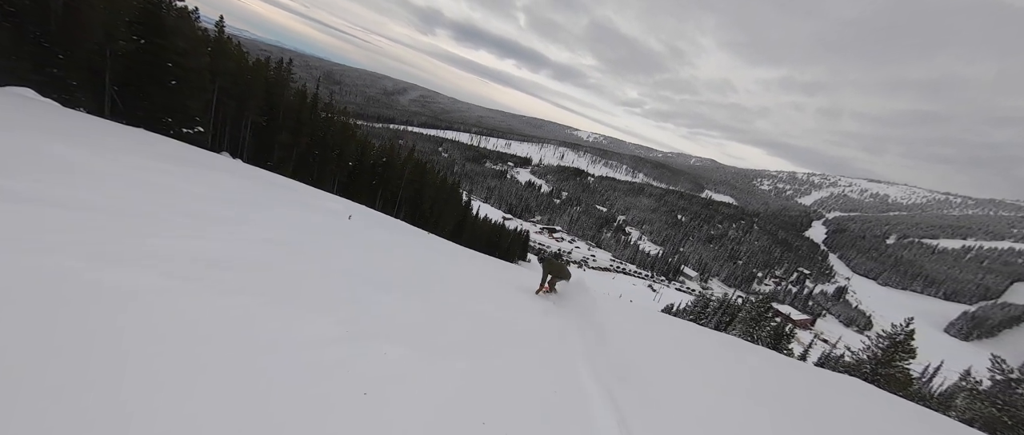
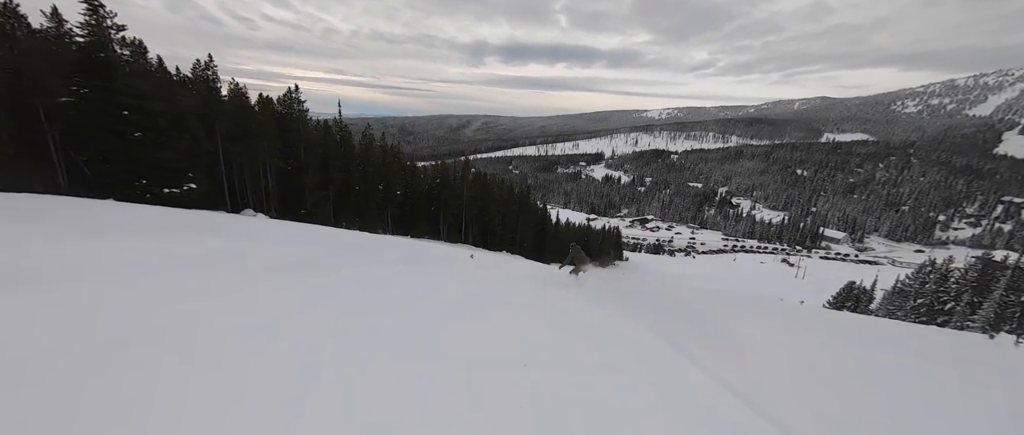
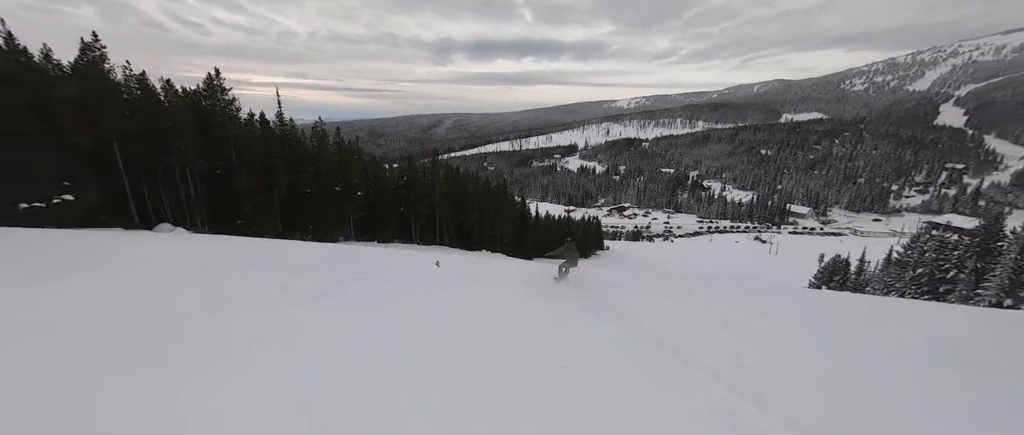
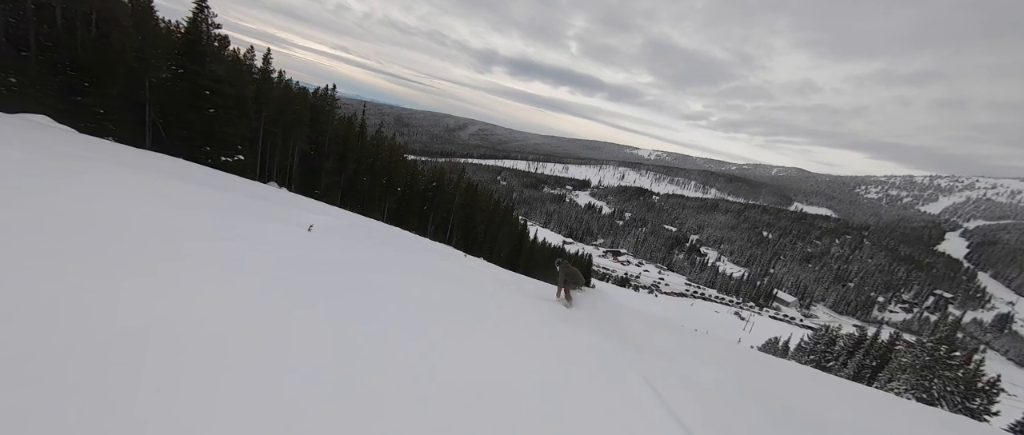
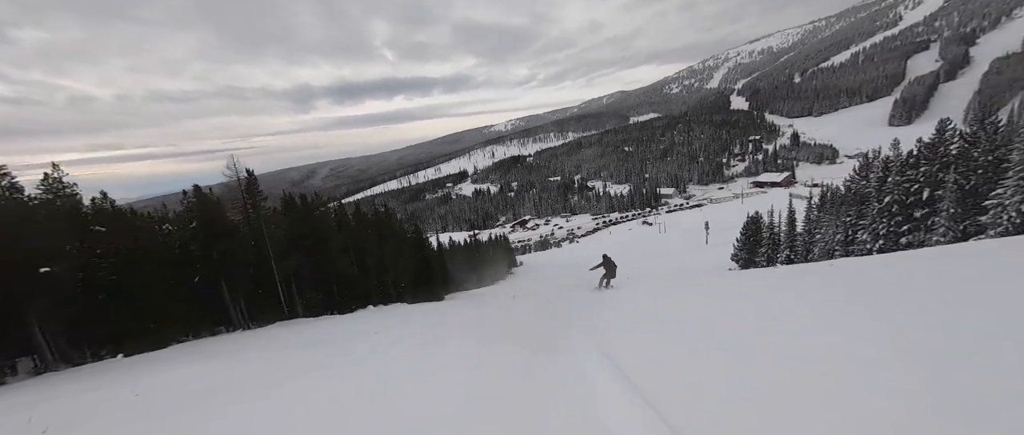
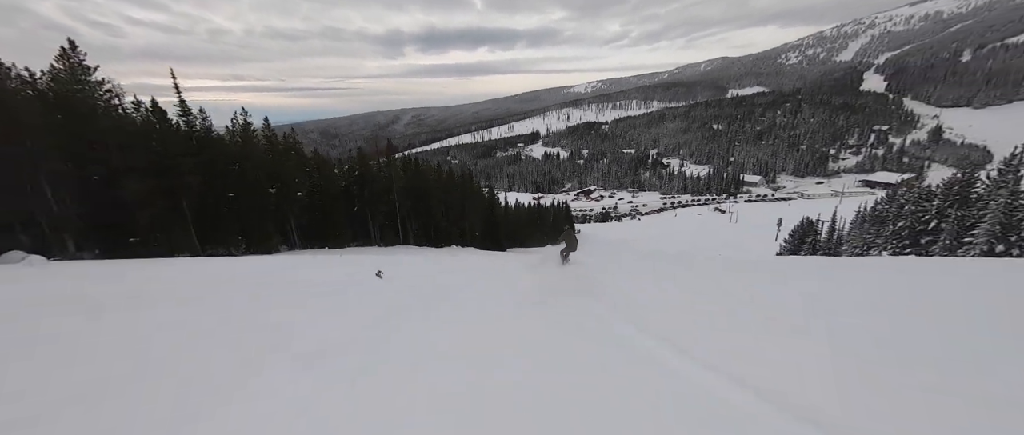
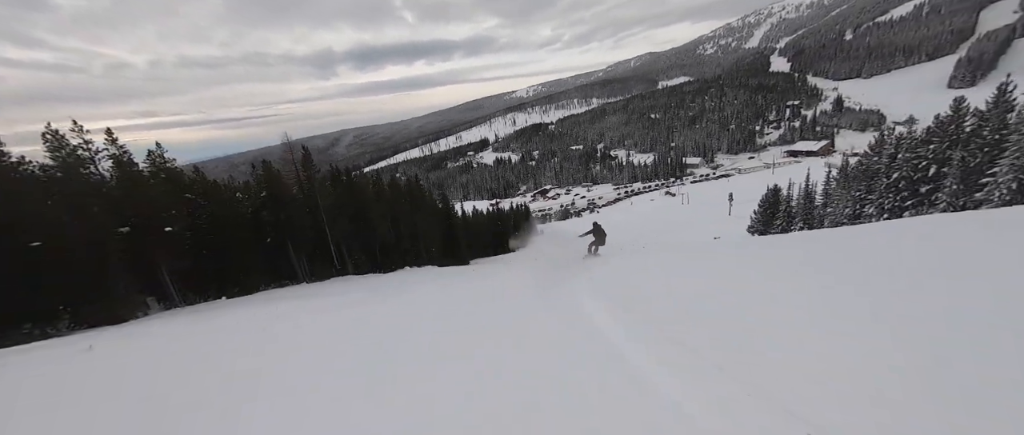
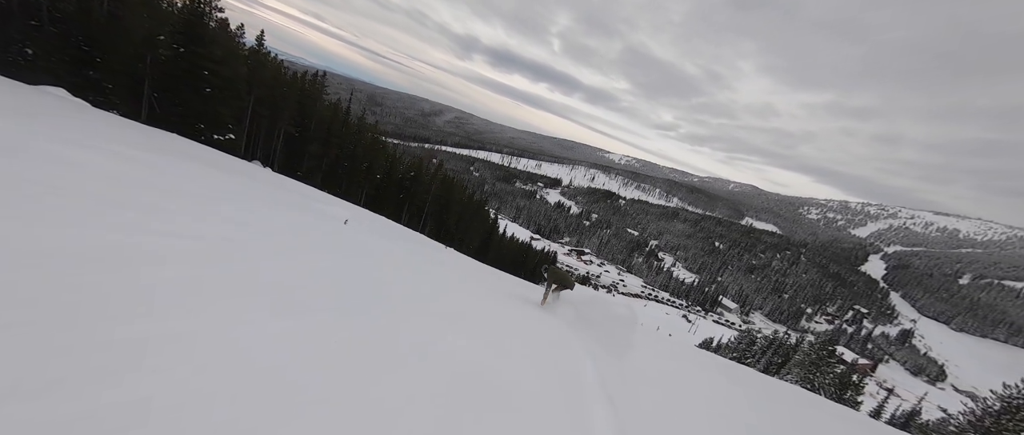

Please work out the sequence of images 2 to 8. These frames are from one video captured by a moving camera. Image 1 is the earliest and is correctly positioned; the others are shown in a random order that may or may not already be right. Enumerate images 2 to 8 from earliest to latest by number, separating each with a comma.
8, 4, 2, 3, 6, 7, 5
